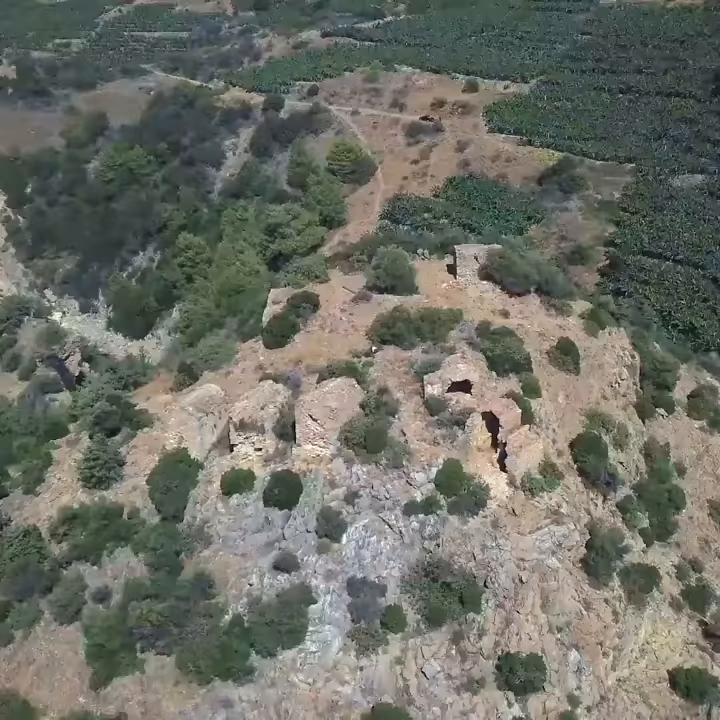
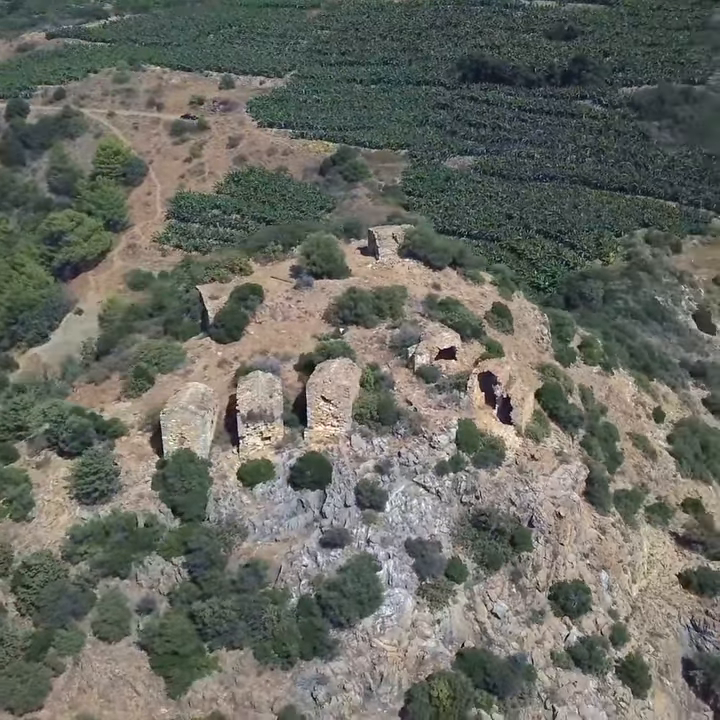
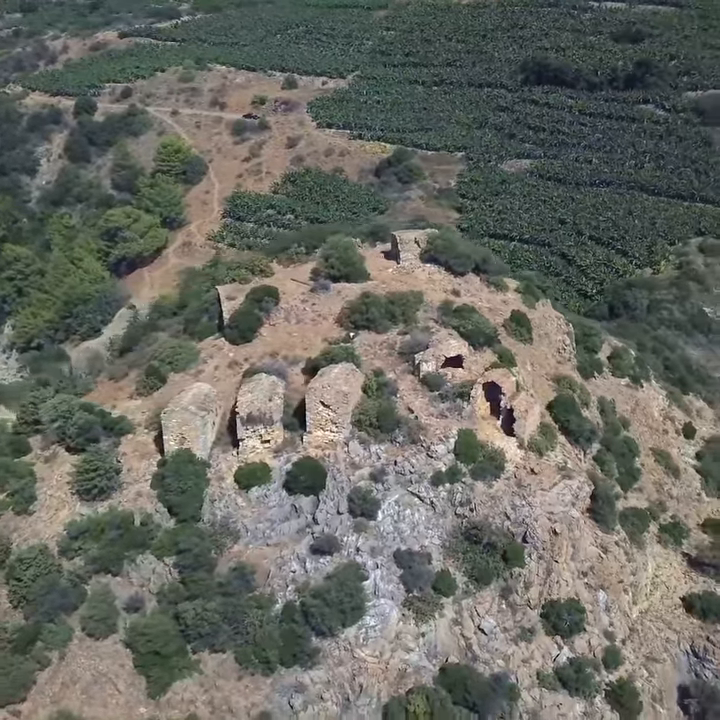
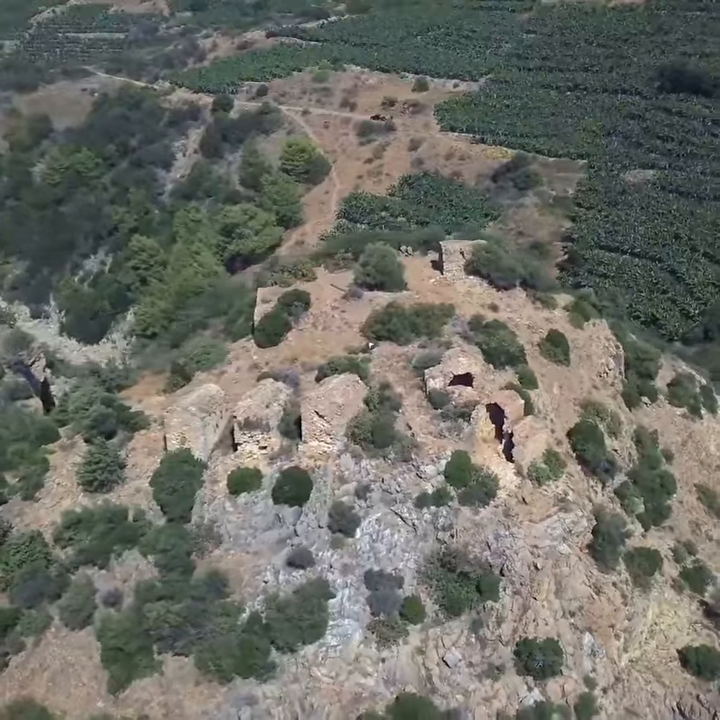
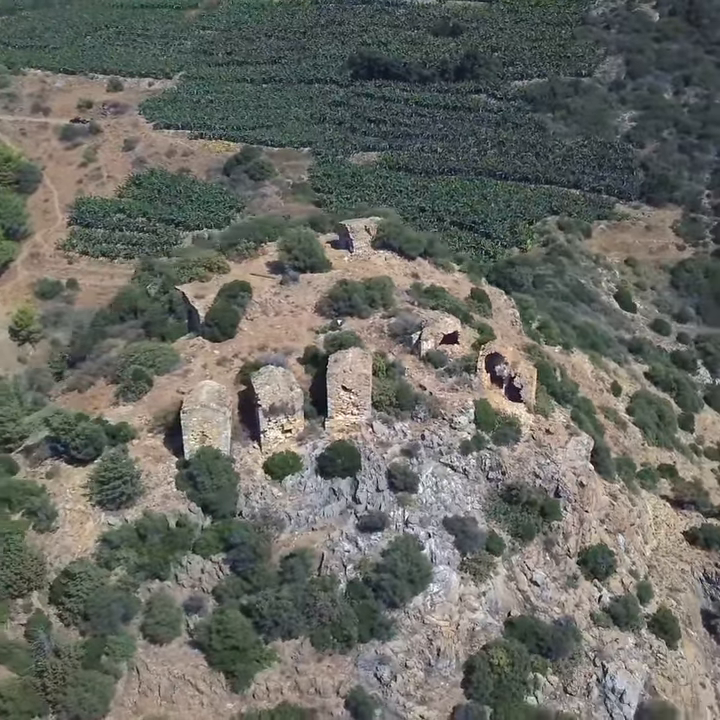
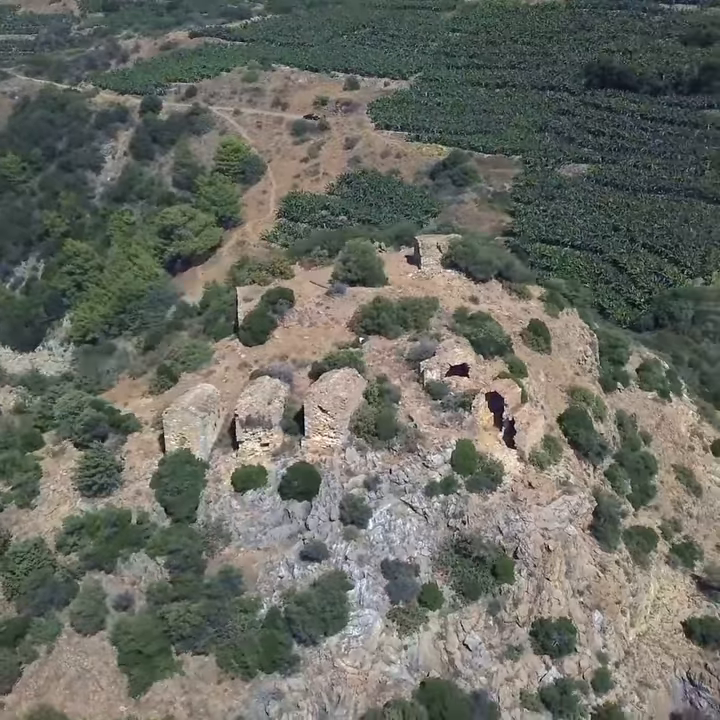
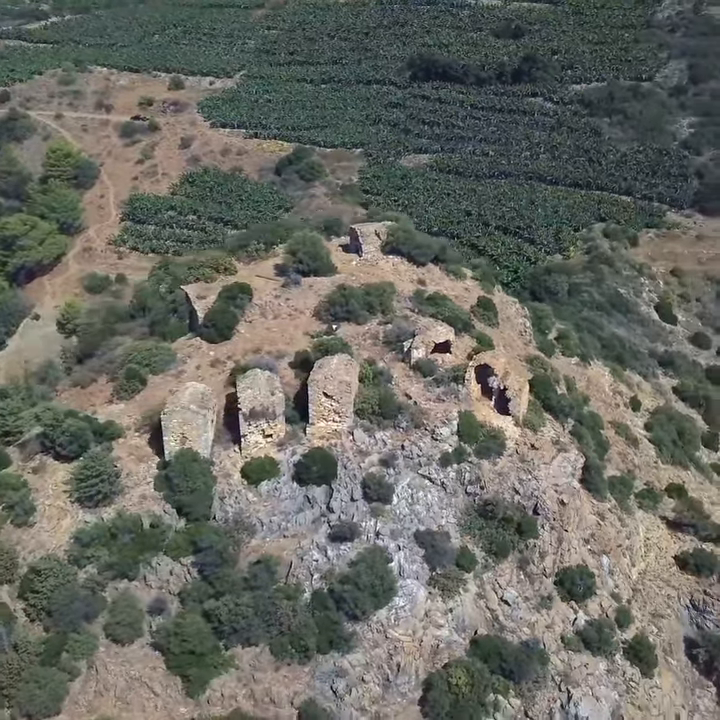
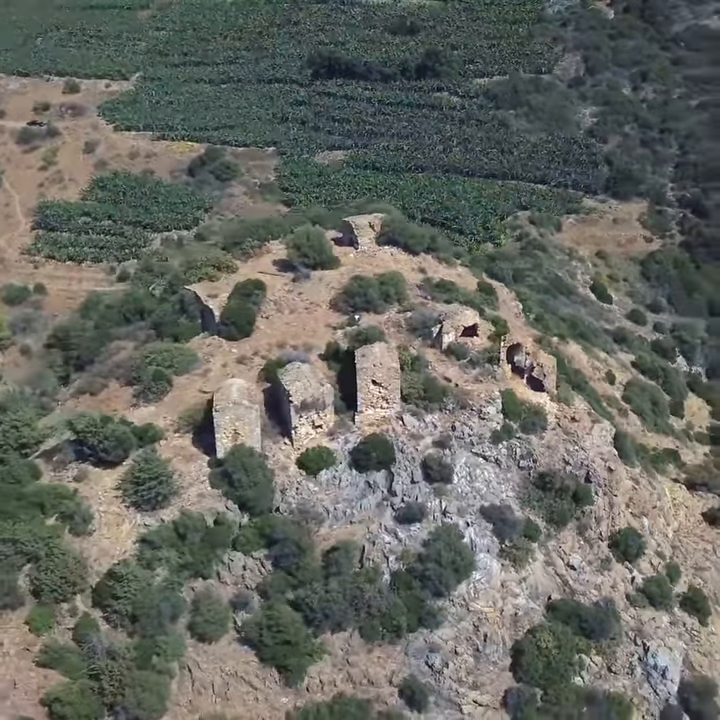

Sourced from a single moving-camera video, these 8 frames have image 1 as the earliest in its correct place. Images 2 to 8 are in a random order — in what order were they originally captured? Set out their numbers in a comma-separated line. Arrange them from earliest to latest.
4, 6, 3, 2, 7, 5, 8
